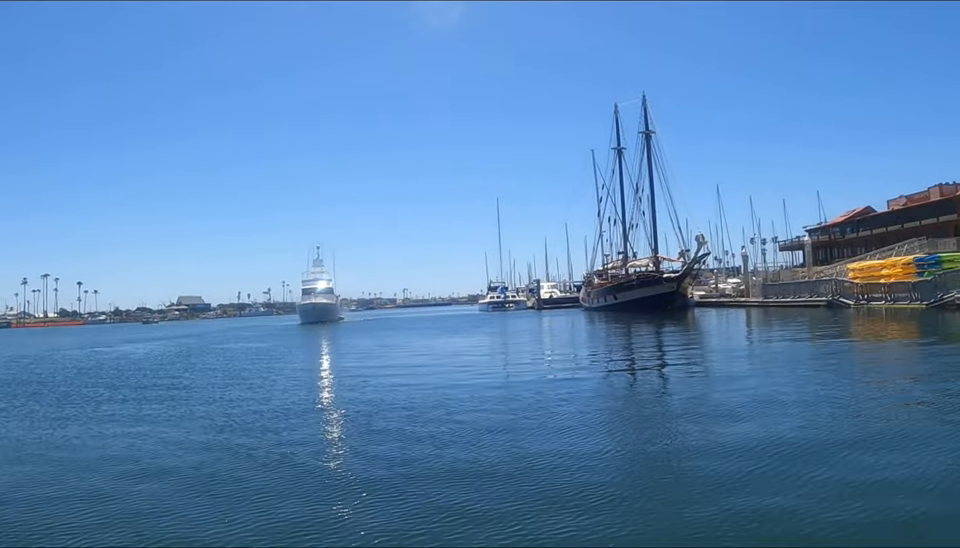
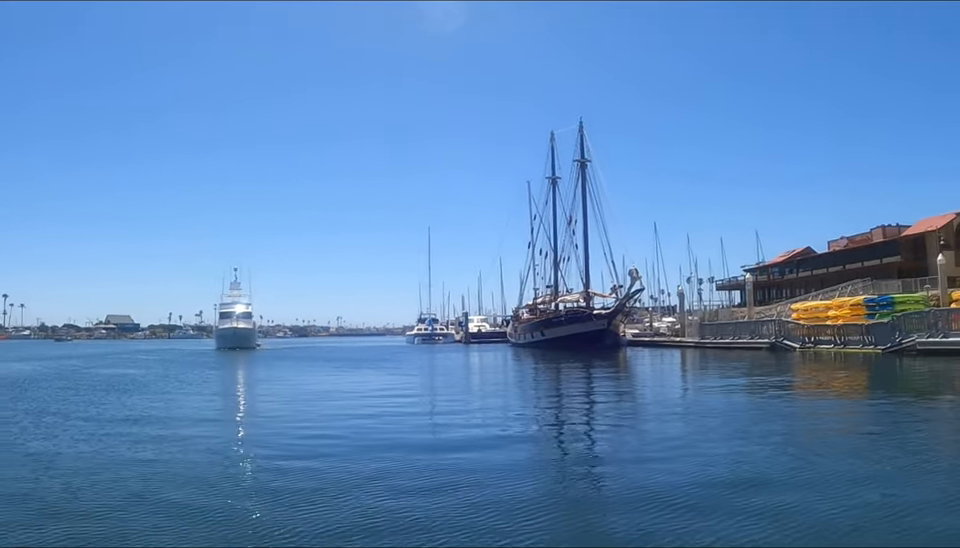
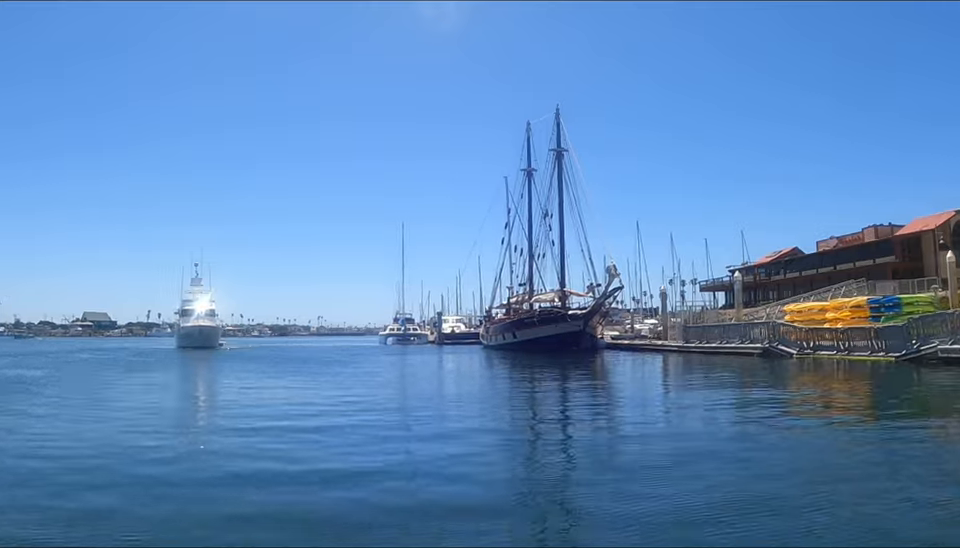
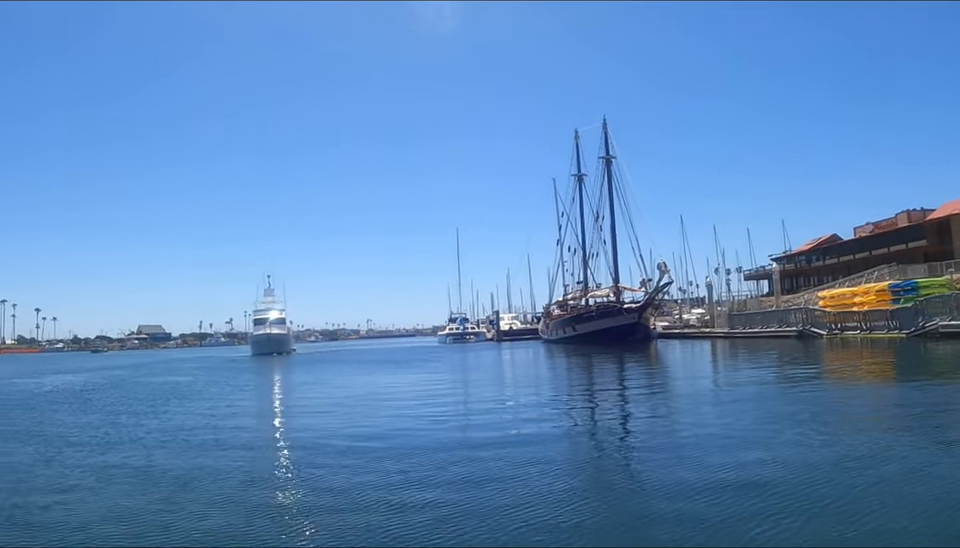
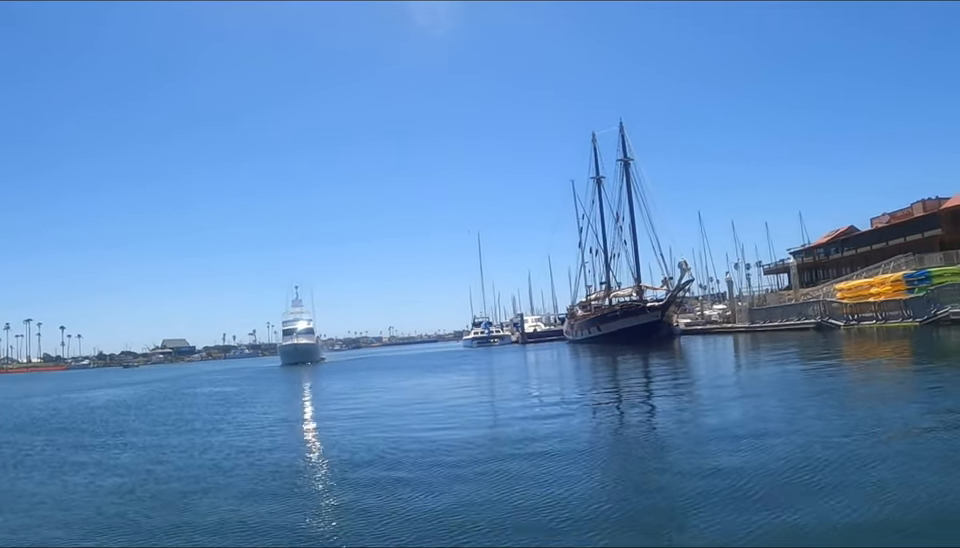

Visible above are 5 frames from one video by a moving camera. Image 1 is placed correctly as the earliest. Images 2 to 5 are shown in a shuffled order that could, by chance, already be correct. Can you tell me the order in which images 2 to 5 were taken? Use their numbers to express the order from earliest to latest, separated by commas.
5, 4, 2, 3
